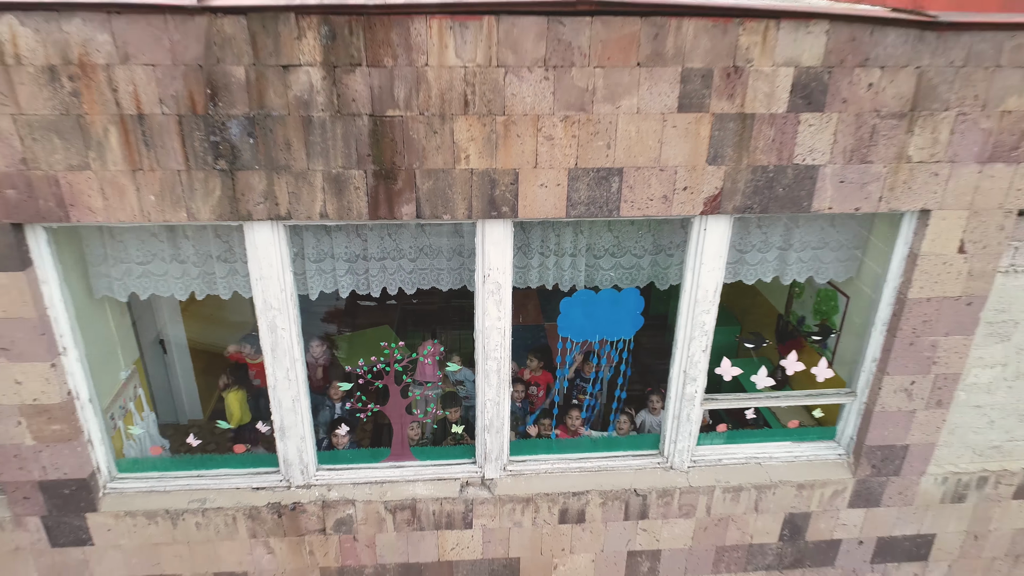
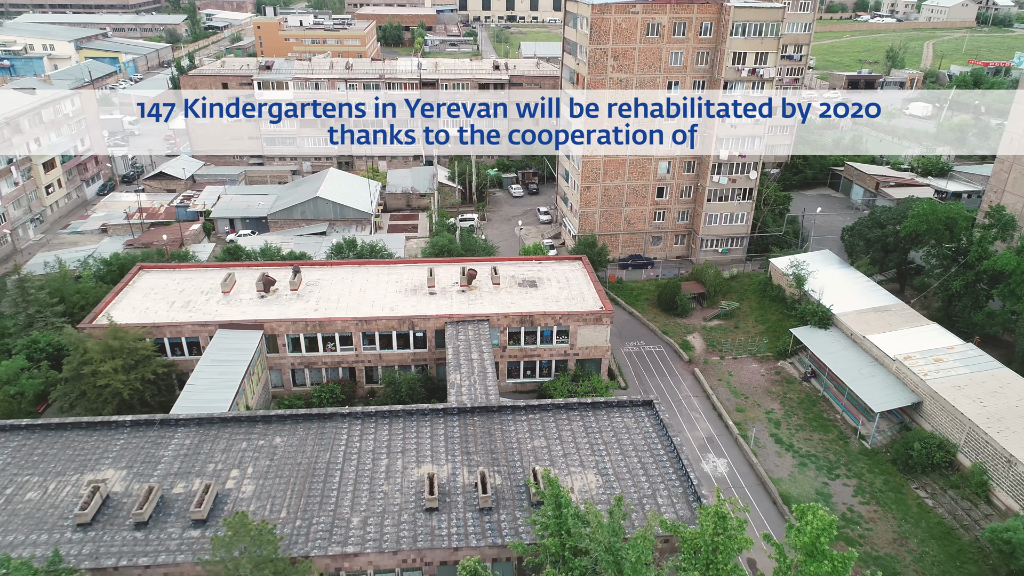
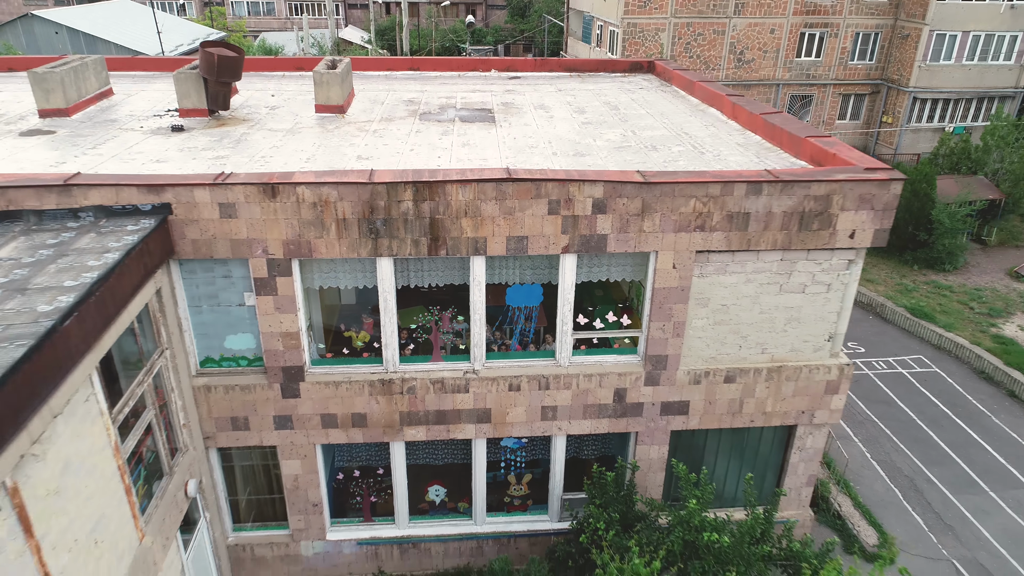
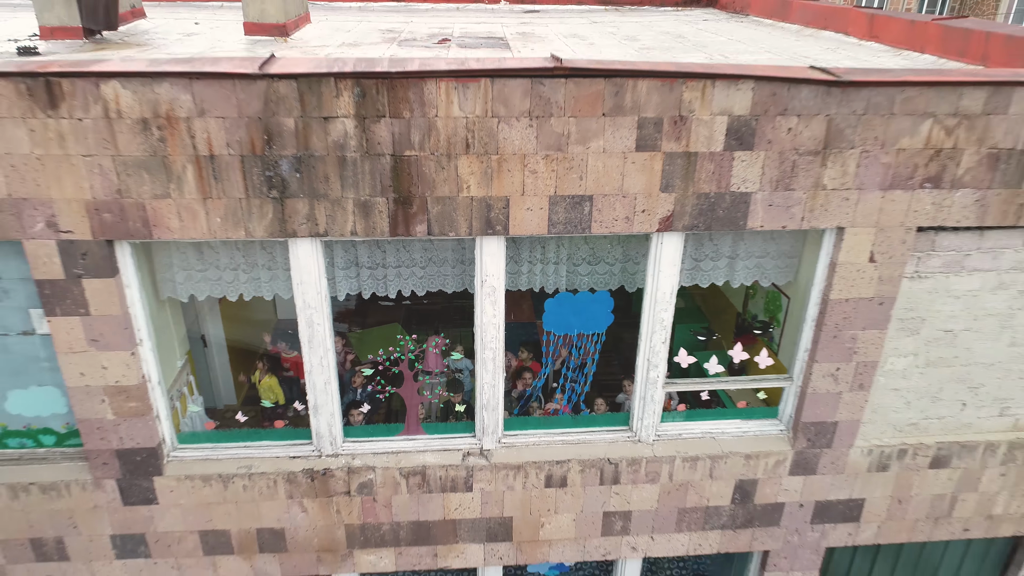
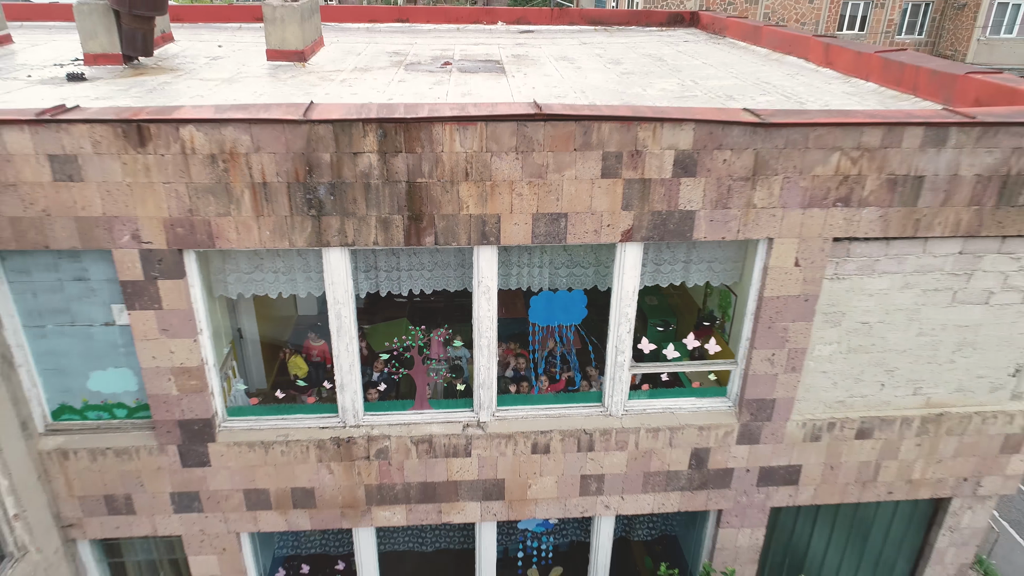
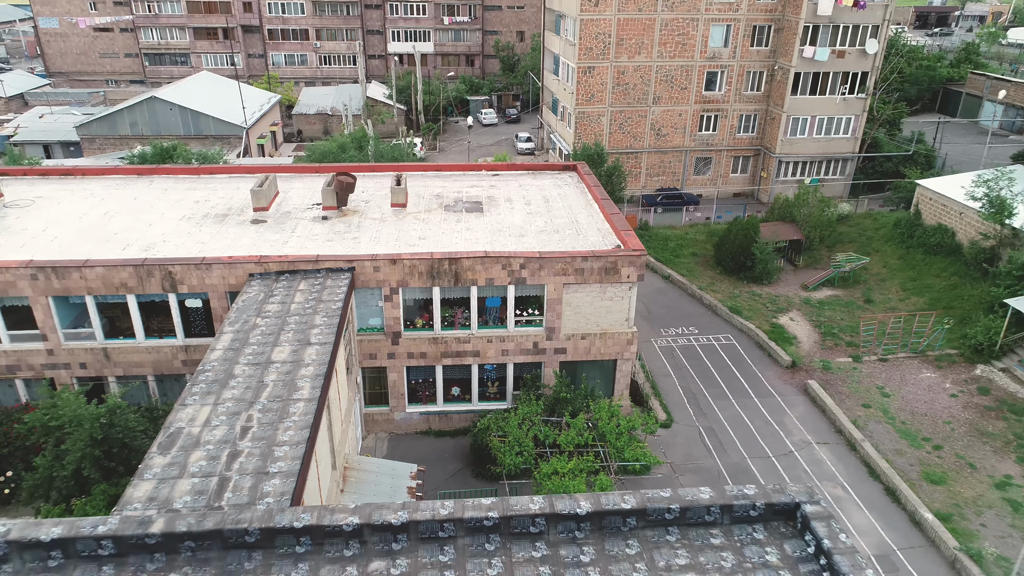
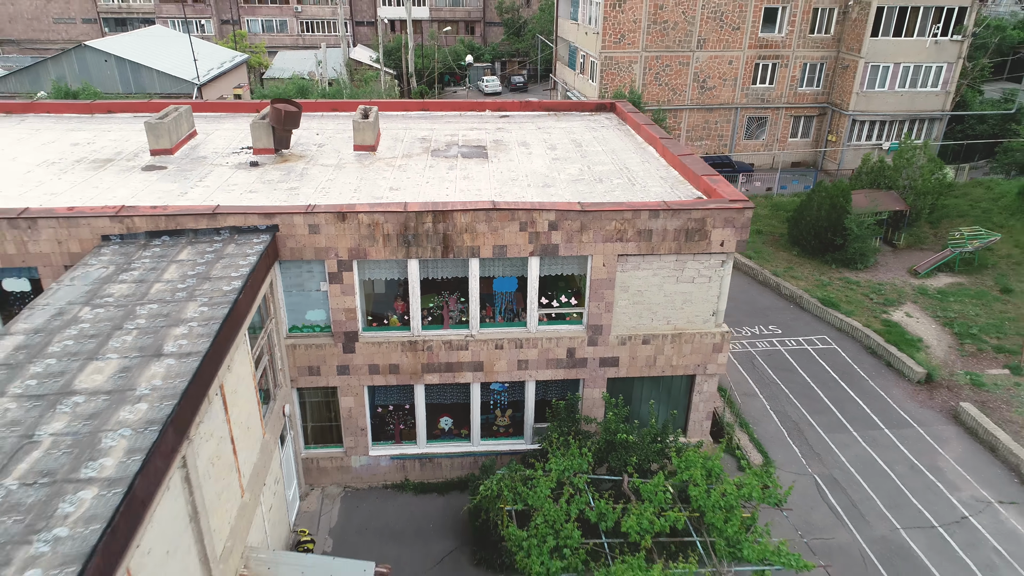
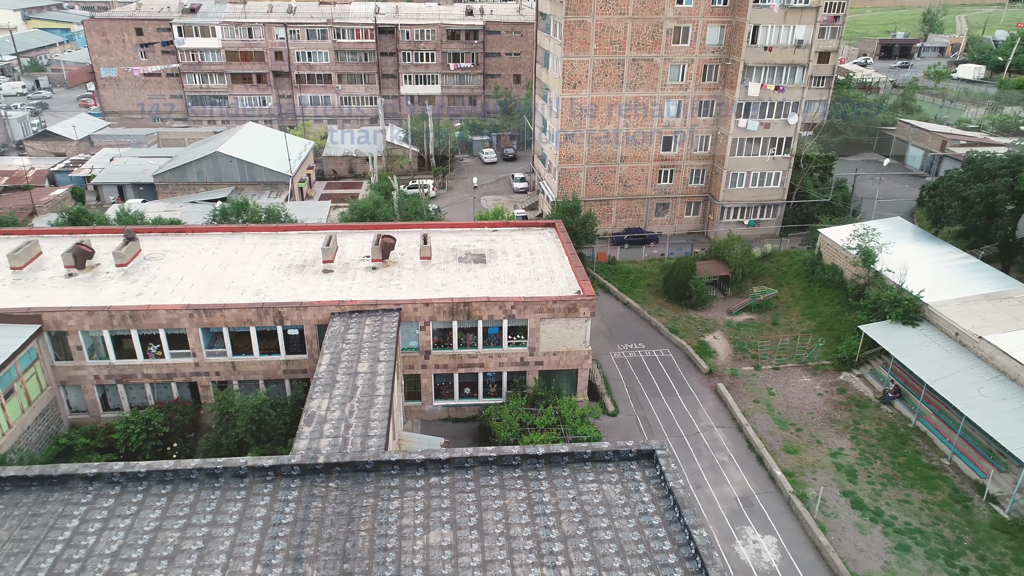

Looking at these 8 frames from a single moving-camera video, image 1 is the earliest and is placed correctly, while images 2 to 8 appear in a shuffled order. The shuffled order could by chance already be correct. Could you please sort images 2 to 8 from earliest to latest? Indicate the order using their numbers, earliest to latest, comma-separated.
4, 5, 3, 7, 6, 8, 2
